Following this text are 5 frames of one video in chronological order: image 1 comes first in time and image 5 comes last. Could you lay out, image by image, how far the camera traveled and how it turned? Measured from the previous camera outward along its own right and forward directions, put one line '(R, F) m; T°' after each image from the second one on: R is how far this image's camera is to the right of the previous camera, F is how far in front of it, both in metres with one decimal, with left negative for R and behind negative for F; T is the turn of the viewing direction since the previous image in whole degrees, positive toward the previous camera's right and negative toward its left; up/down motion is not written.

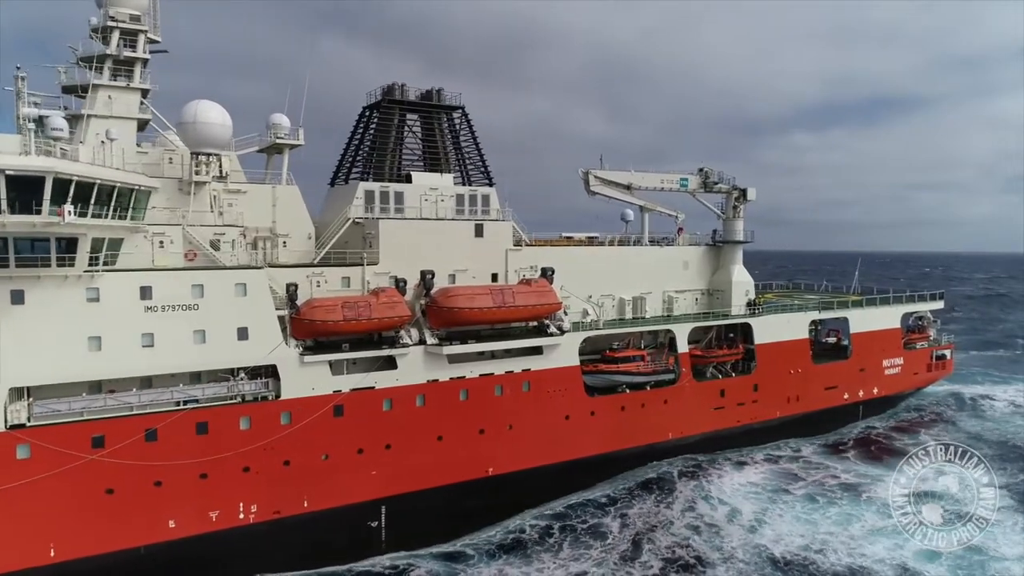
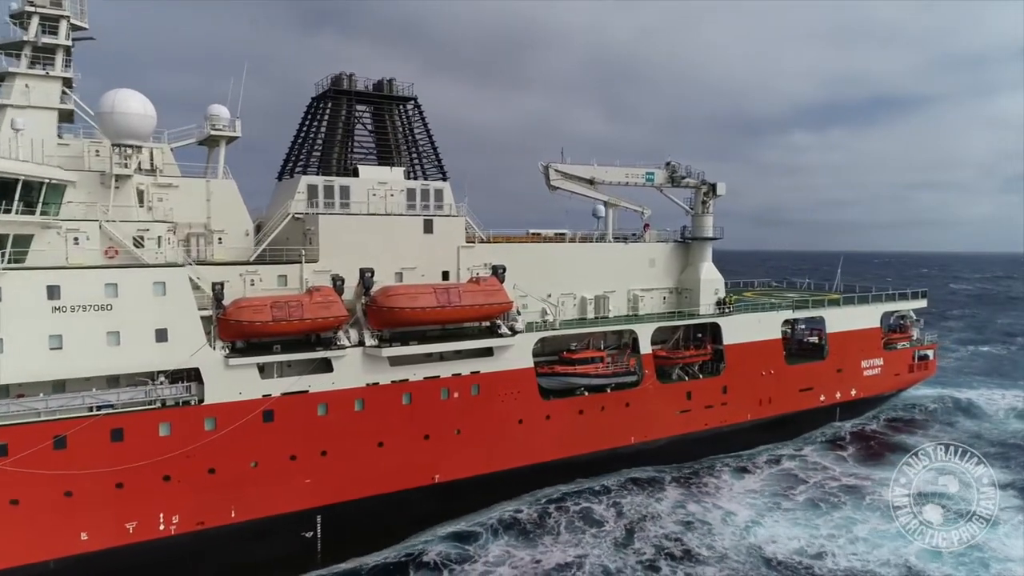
(+1.2, +0.7) m; 0°
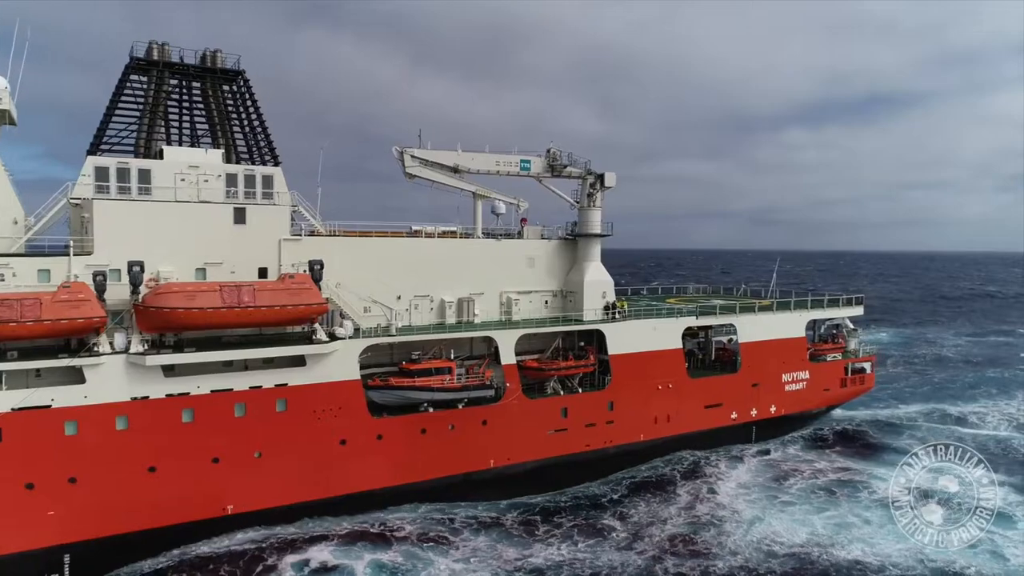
(+3.8, +2.0) m; -1°
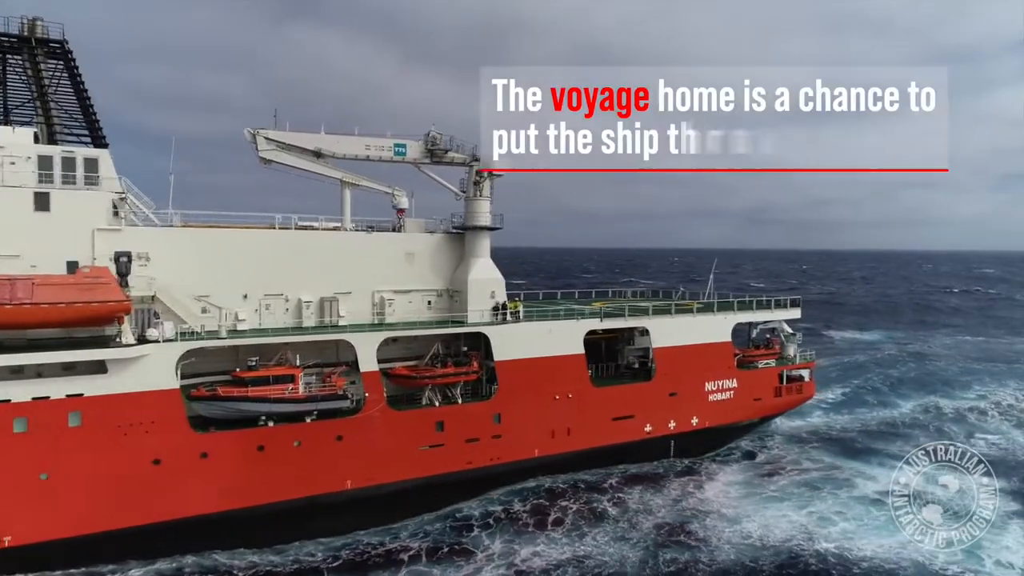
(+3.0, +1.7) m; 0°
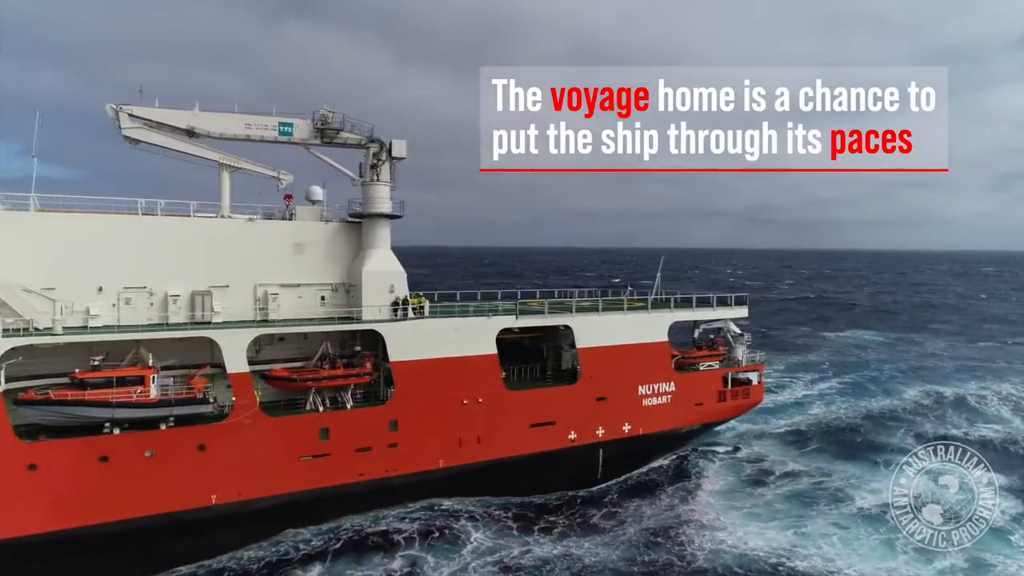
(+2.2, +1.3) m; 0°
